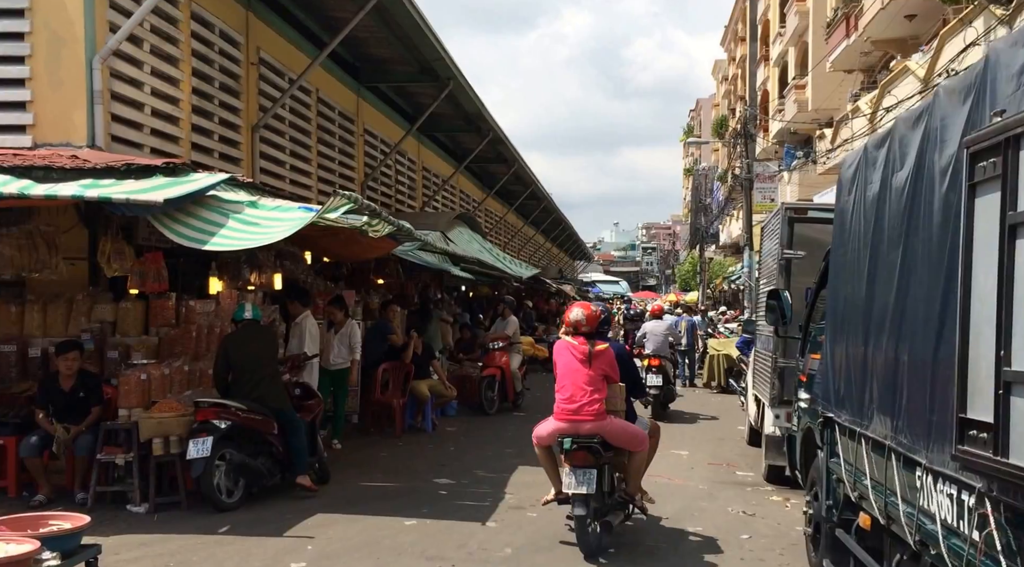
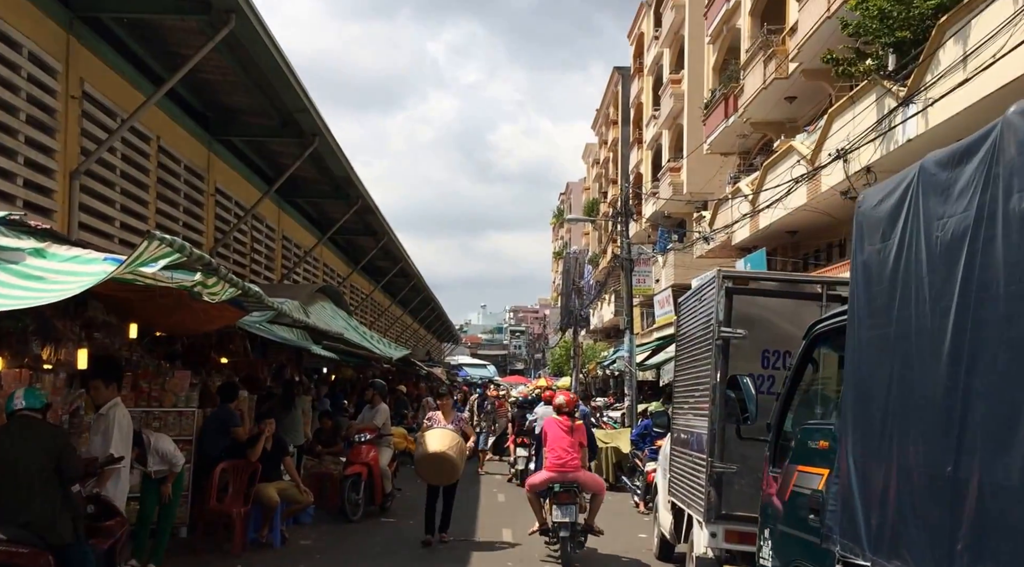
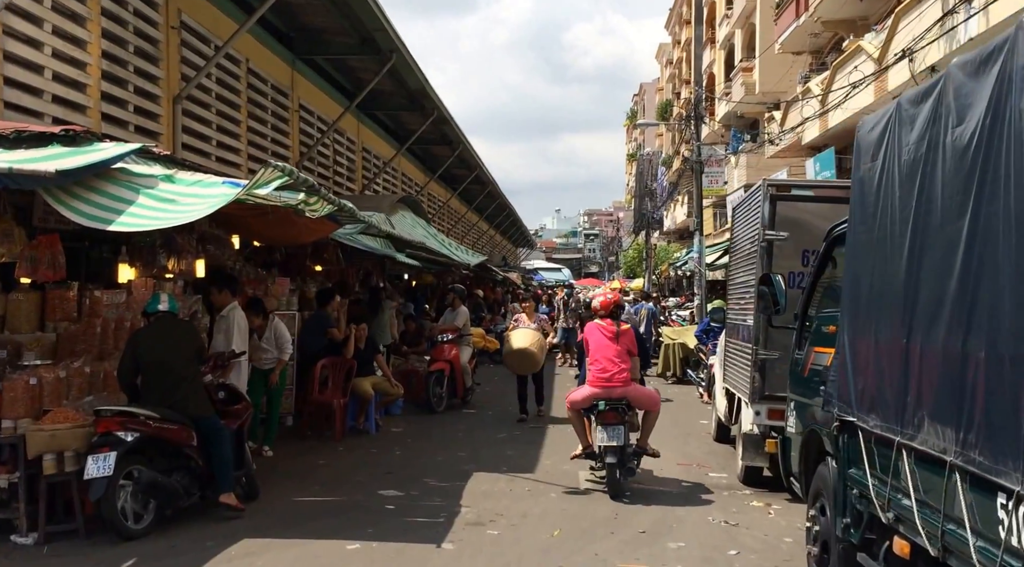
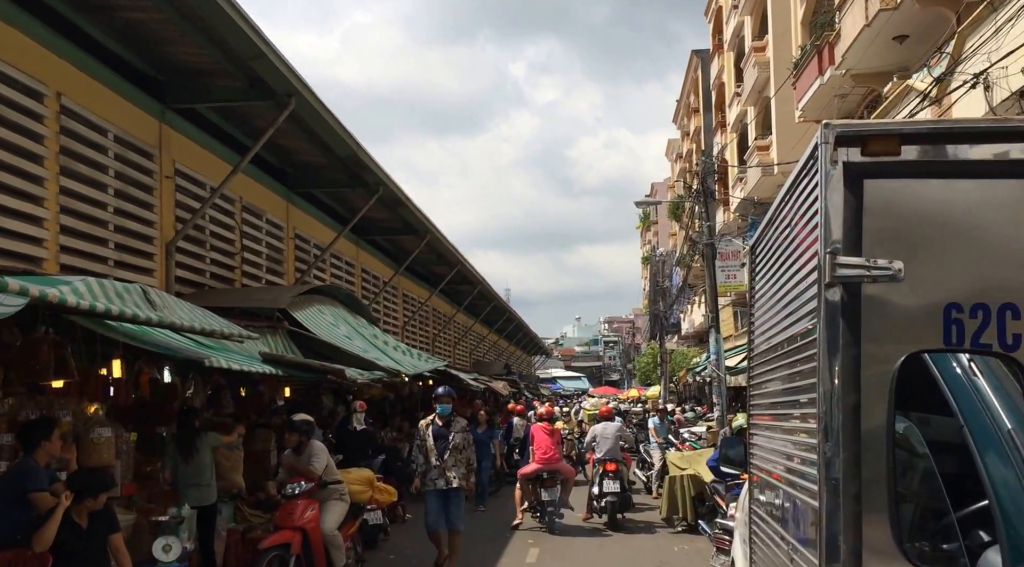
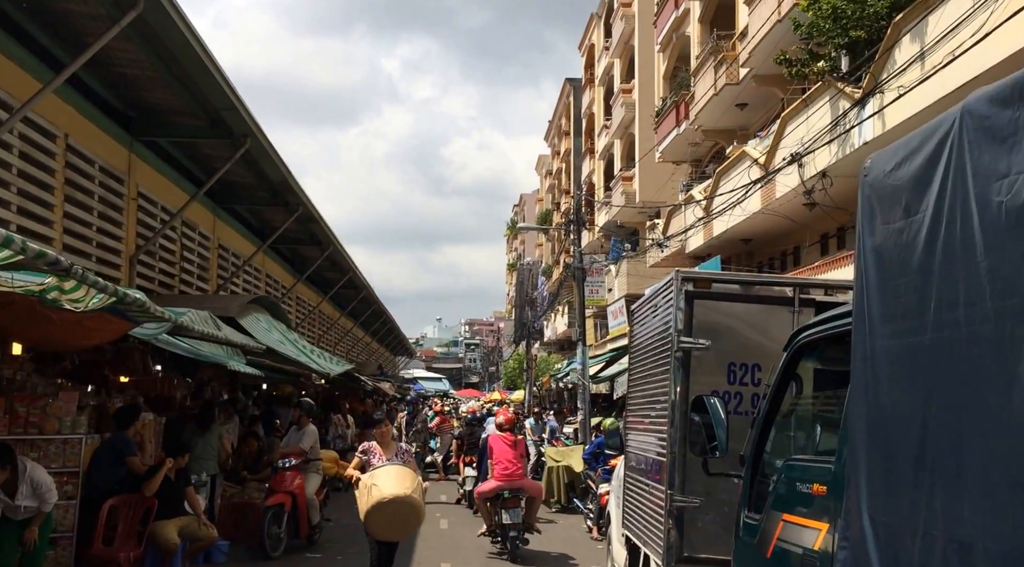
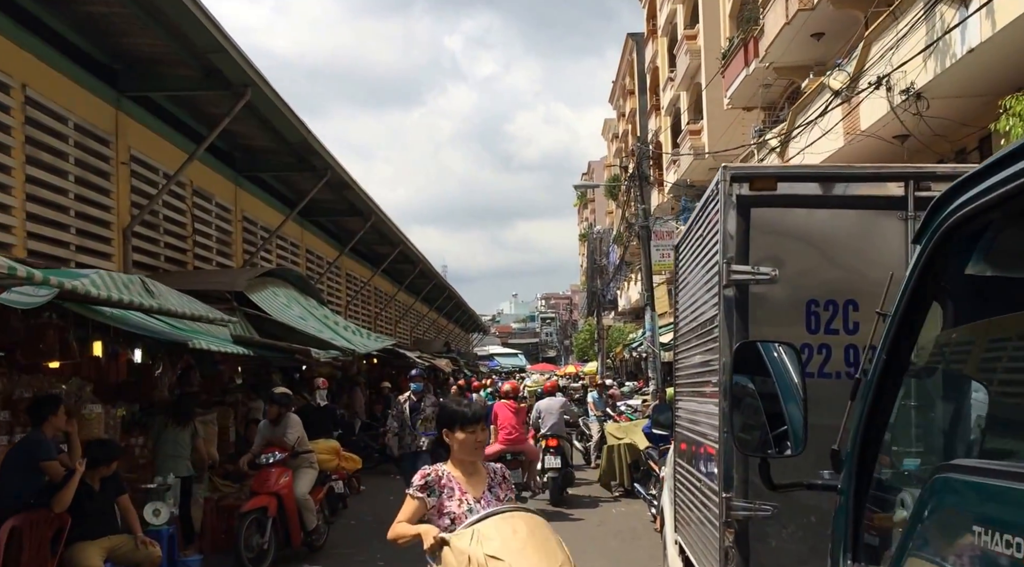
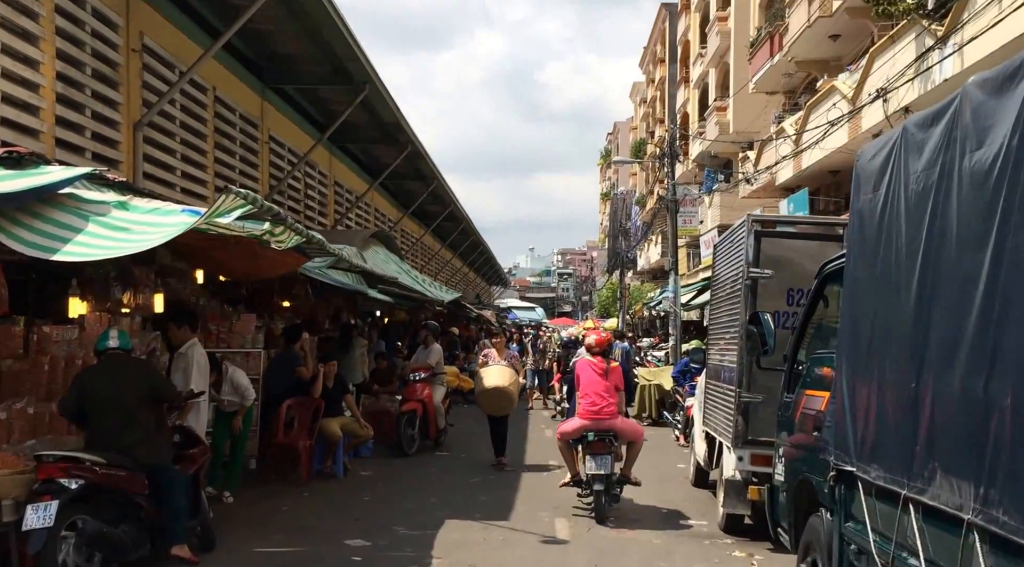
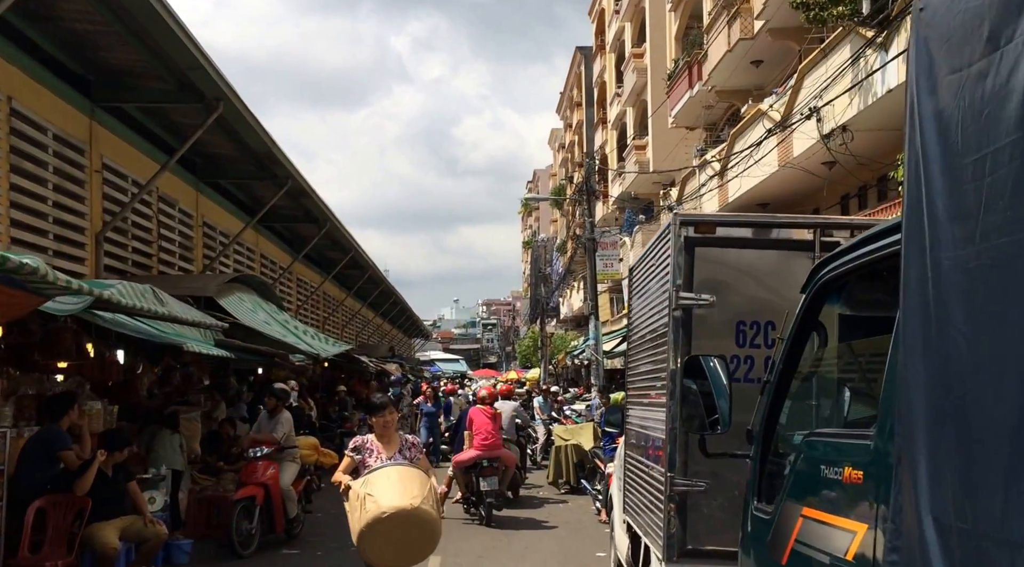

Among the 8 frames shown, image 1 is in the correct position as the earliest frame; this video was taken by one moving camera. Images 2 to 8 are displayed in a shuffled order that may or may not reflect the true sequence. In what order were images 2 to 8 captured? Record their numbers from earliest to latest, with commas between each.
3, 7, 2, 5, 8, 6, 4
